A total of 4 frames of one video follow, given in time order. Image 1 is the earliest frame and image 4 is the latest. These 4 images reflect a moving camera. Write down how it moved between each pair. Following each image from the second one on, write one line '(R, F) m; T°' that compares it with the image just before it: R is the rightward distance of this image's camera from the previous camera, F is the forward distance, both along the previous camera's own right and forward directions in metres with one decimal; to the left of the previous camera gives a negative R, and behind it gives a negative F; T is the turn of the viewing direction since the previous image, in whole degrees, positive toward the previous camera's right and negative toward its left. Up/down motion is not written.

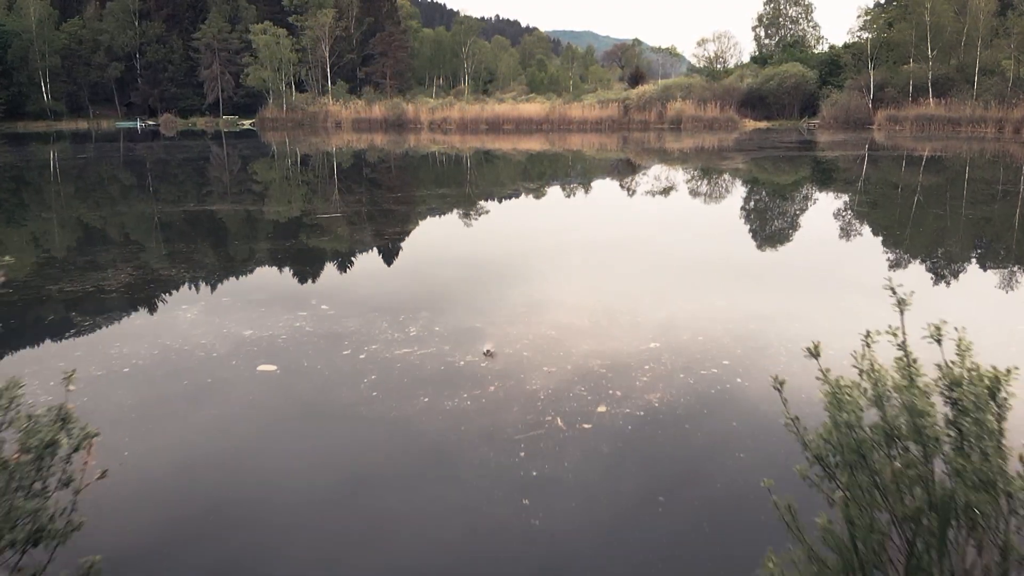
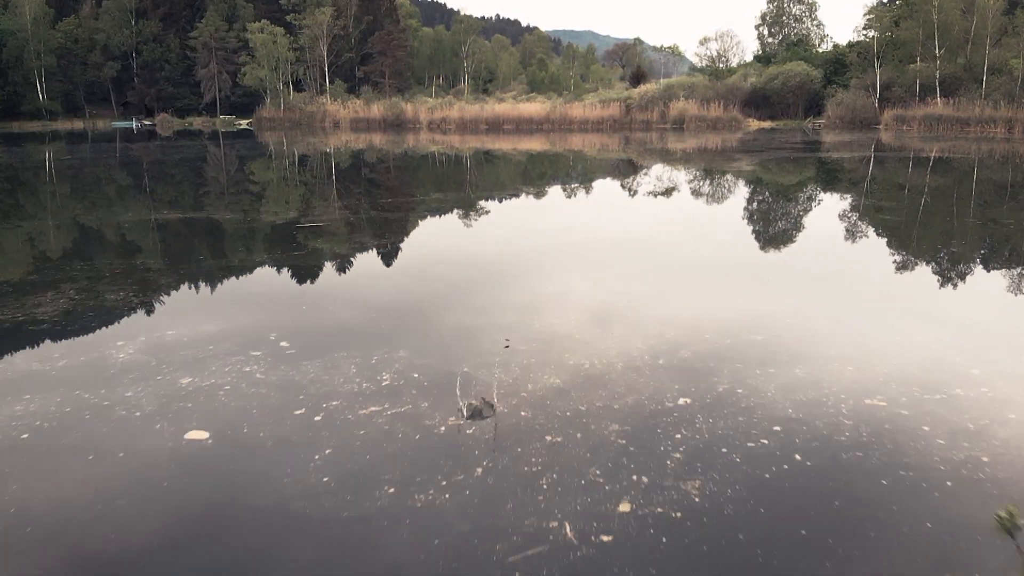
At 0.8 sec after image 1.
(0.0, +0.3) m; 0°
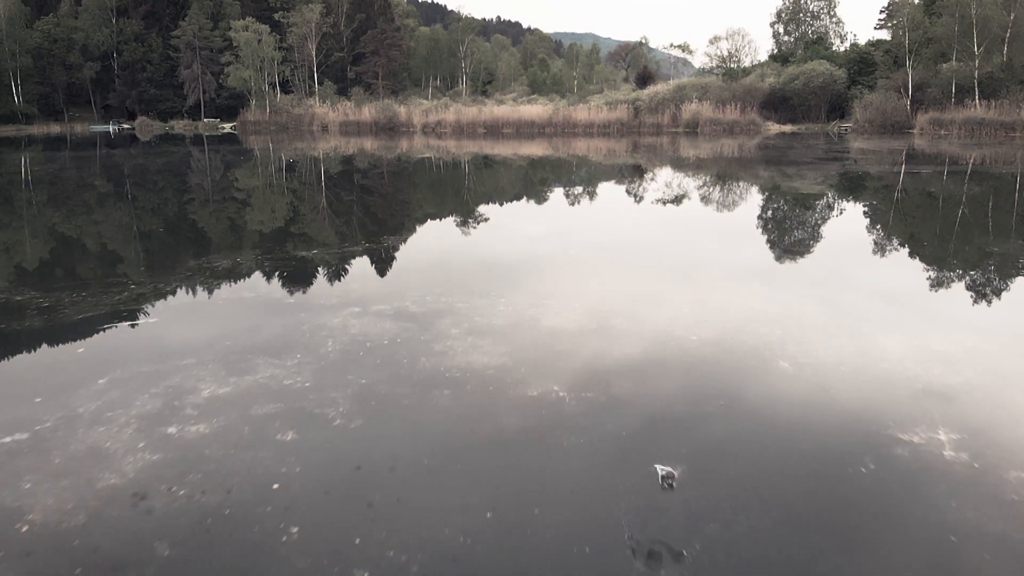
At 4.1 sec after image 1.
(0.0, +1.3) m; 0°
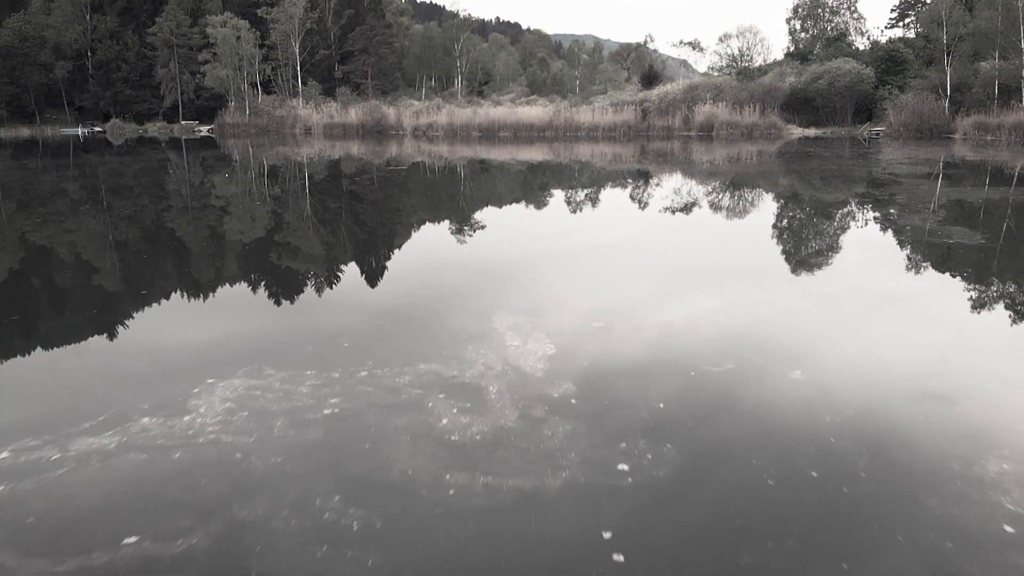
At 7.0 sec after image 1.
(+0.1, +1.4) m; 0°
